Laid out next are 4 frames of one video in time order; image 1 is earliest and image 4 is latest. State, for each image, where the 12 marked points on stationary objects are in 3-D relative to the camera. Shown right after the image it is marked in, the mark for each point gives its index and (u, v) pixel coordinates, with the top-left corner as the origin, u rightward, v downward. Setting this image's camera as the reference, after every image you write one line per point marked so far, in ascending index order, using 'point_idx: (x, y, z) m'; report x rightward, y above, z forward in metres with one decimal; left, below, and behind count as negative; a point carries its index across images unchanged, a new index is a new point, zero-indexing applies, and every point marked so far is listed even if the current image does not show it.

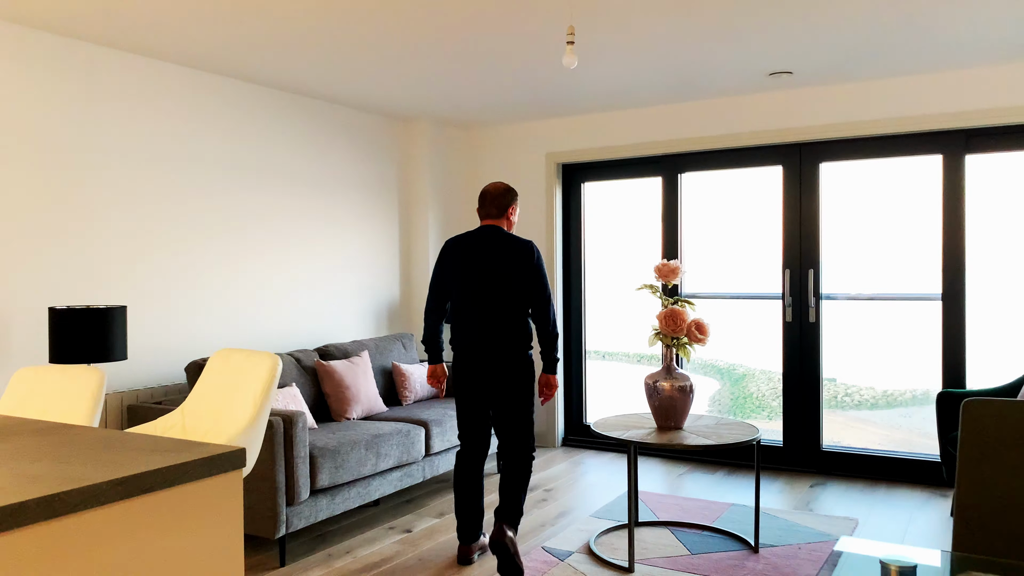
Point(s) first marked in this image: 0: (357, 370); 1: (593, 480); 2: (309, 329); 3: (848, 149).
0: (-0.7, -0.4, +3.9) m
1: (+0.4, -1.0, +4.4) m
2: (-1.1, -0.2, +4.6) m
3: (+1.8, +0.8, +4.4) m
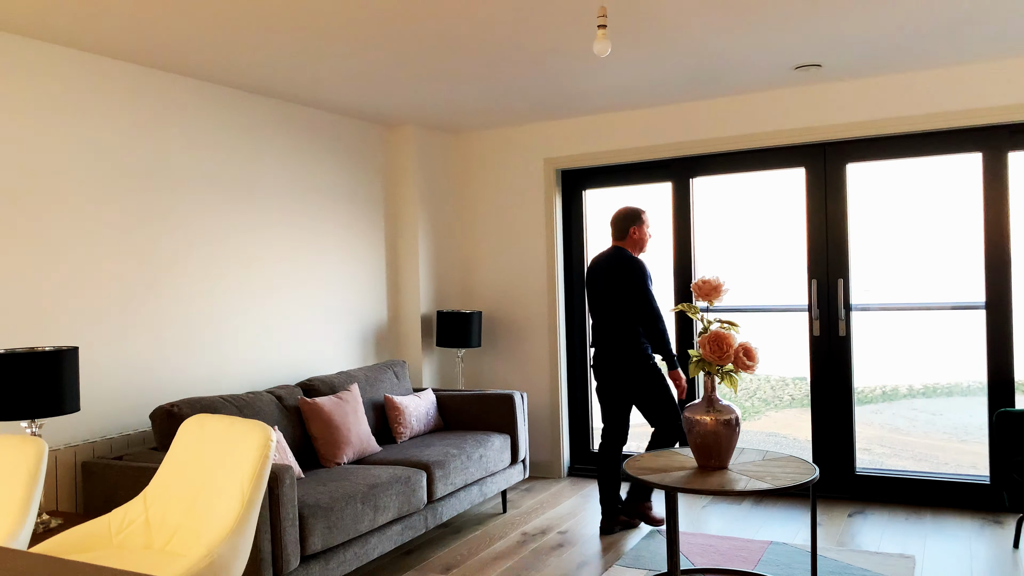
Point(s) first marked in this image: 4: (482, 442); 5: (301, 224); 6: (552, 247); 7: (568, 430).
0: (-0.7, -0.5, +3.5) m
1: (+0.4, -1.1, +4.0) m
2: (-1.1, -0.3, +4.1) m
3: (+1.8, +0.7, +4.0) m
4: (-0.1, -0.7, +3.8) m
5: (-1.1, +0.3, +4.2) m
6: (+0.2, +0.2, +4.8) m
7: (+0.3, -0.8, +4.9) m
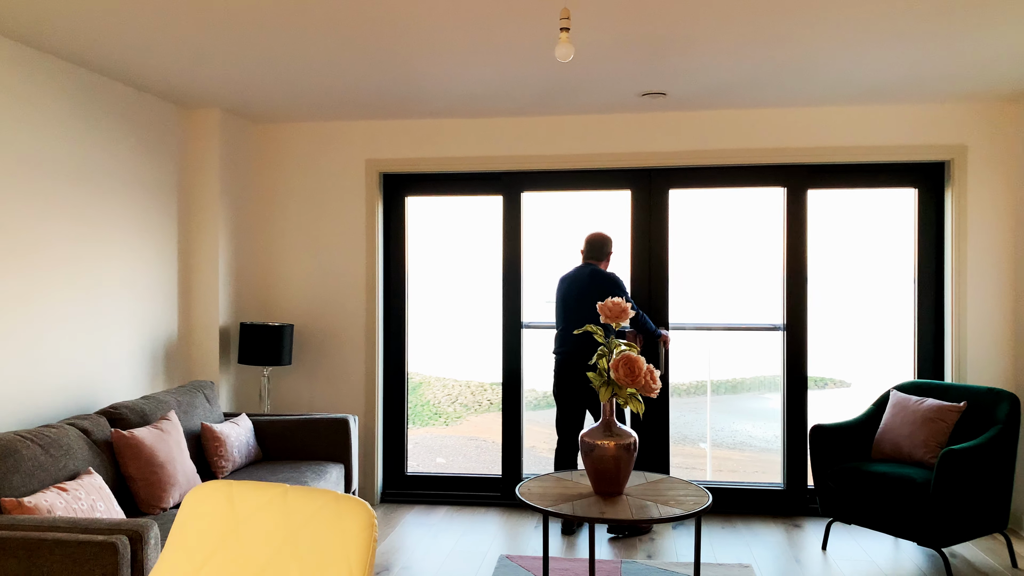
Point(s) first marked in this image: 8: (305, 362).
0: (-1.2, -0.5, +2.9) m
1: (-0.3, -1.2, +3.8) m
2: (-1.8, -0.4, +3.4) m
3: (+1.0, +0.6, +4.3) m
4: (-0.8, -0.8, +3.4) m
5: (-1.8, +0.3, +3.5) m
6: (-0.8, +0.2, +4.5) m
7: (-0.7, -0.9, +4.6) m
8: (-1.1, -0.4, +4.5) m
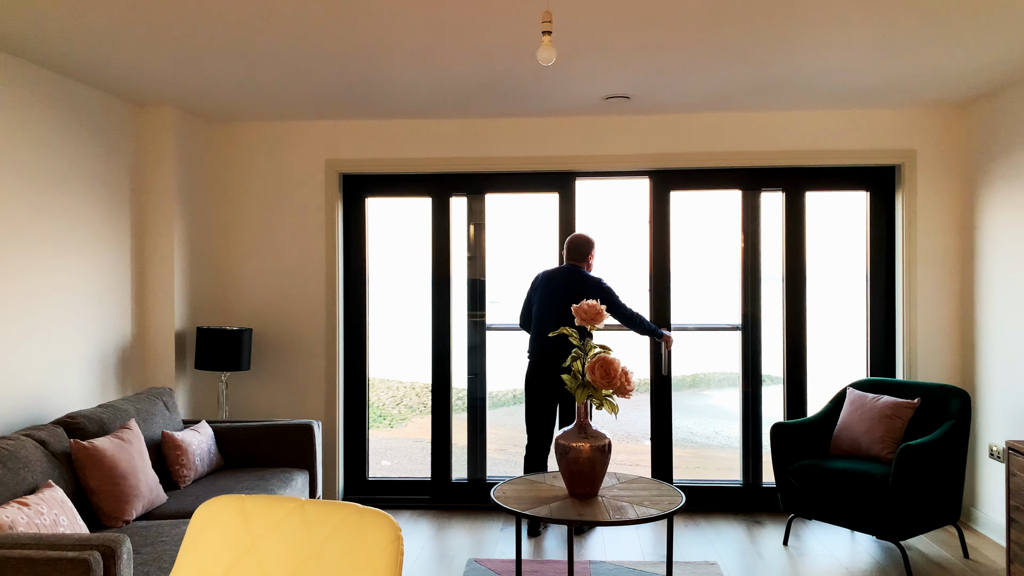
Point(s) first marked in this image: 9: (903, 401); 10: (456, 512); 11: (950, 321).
0: (-1.3, -0.5, +2.8) m
1: (-0.5, -1.2, +3.8) m
2: (-1.9, -0.4, +3.2) m
3: (+0.8, +0.6, +4.4) m
4: (-0.9, -0.8, +3.3) m
5: (-1.9, +0.3, +3.3) m
6: (-1.0, +0.2, +4.4) m
7: (-0.9, -0.9, +4.5) m
8: (-1.3, -0.4, +4.4) m
9: (+1.7, -0.5, +3.7) m
10: (-0.3, -1.2, +4.3) m
11: (+2.2, -0.2, +4.2) m
